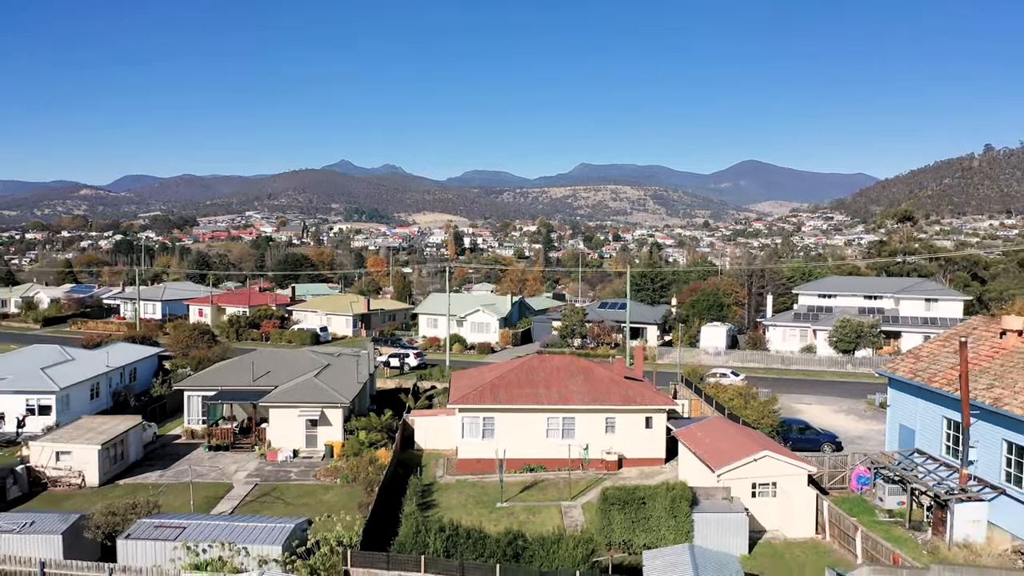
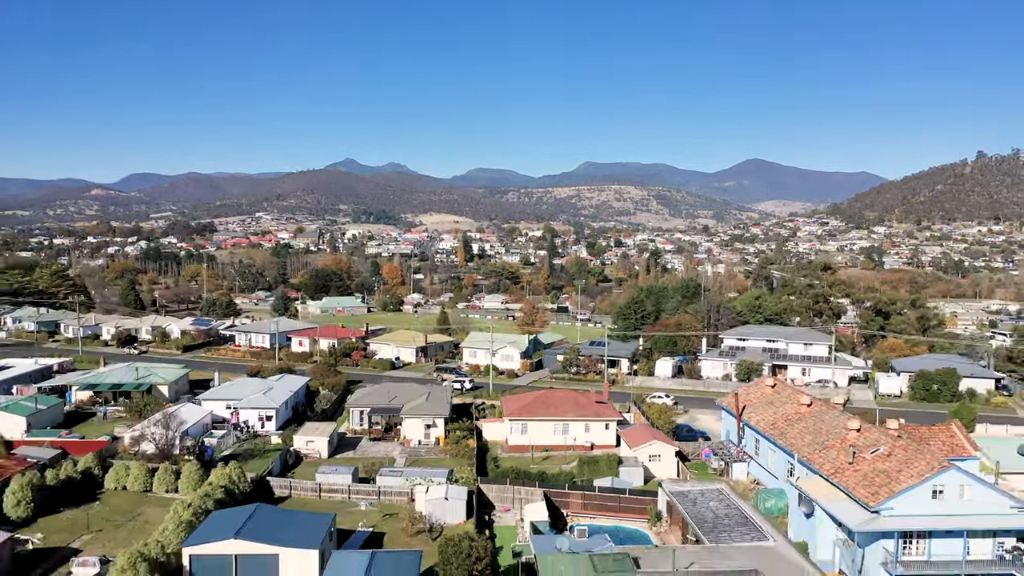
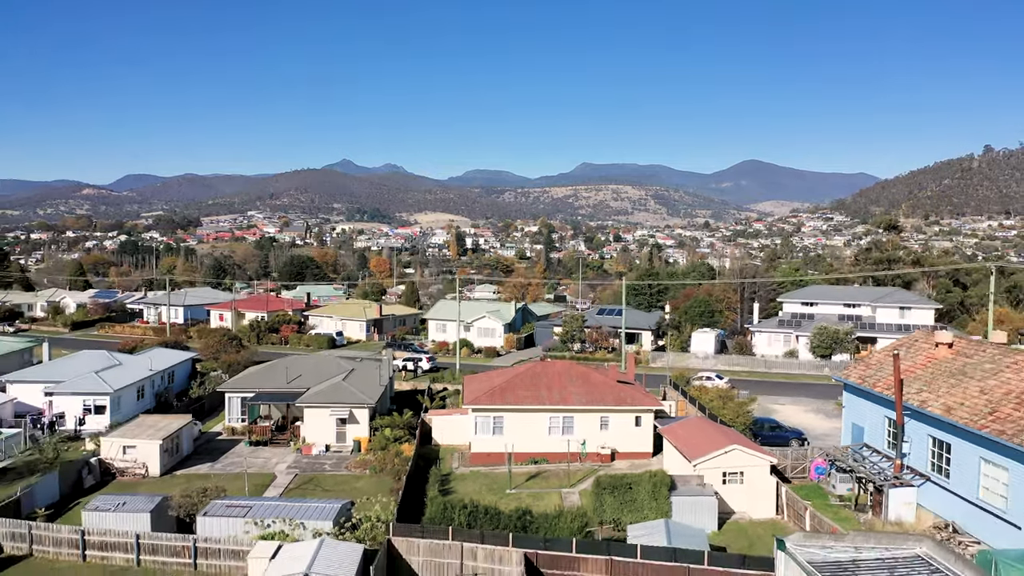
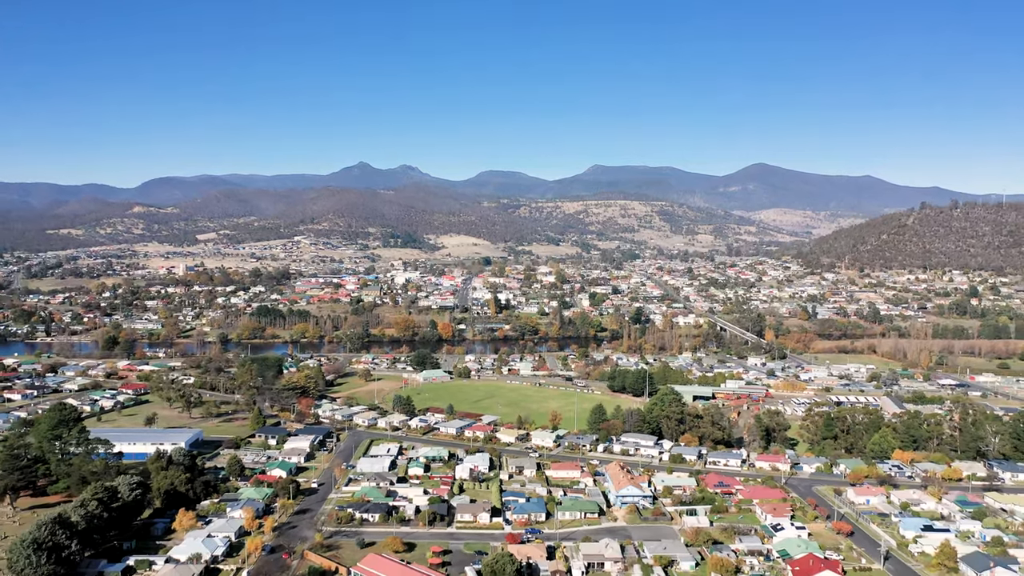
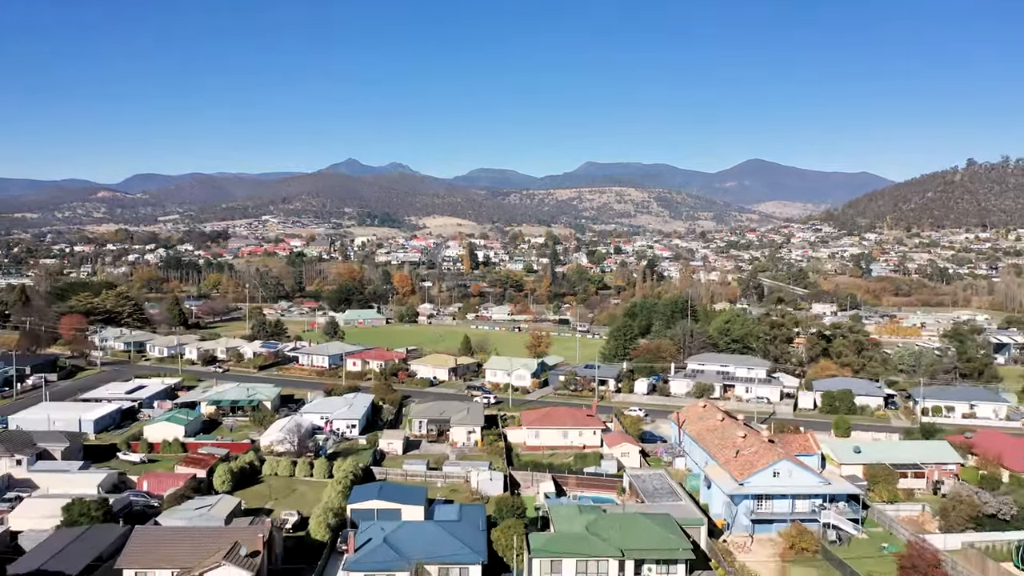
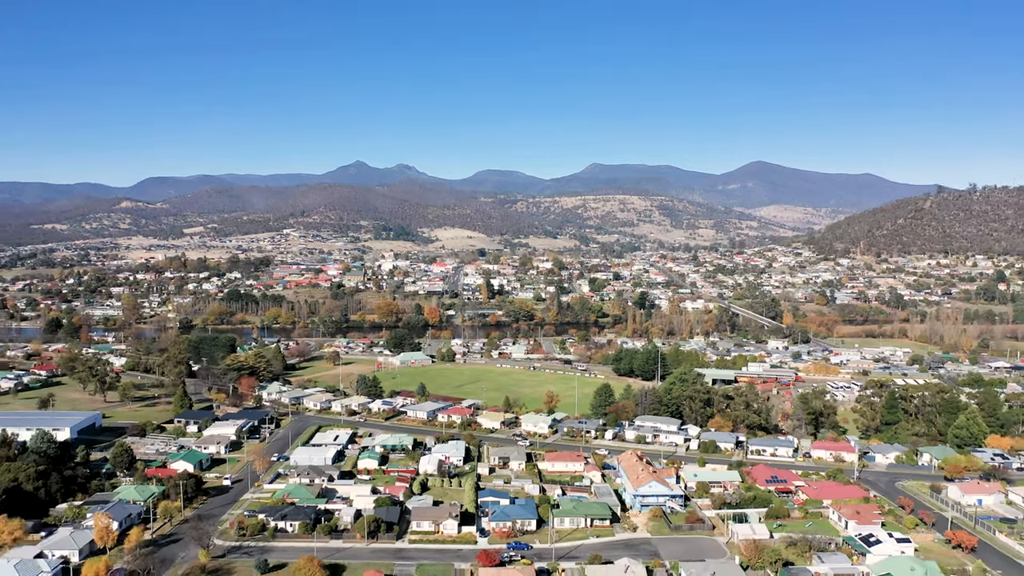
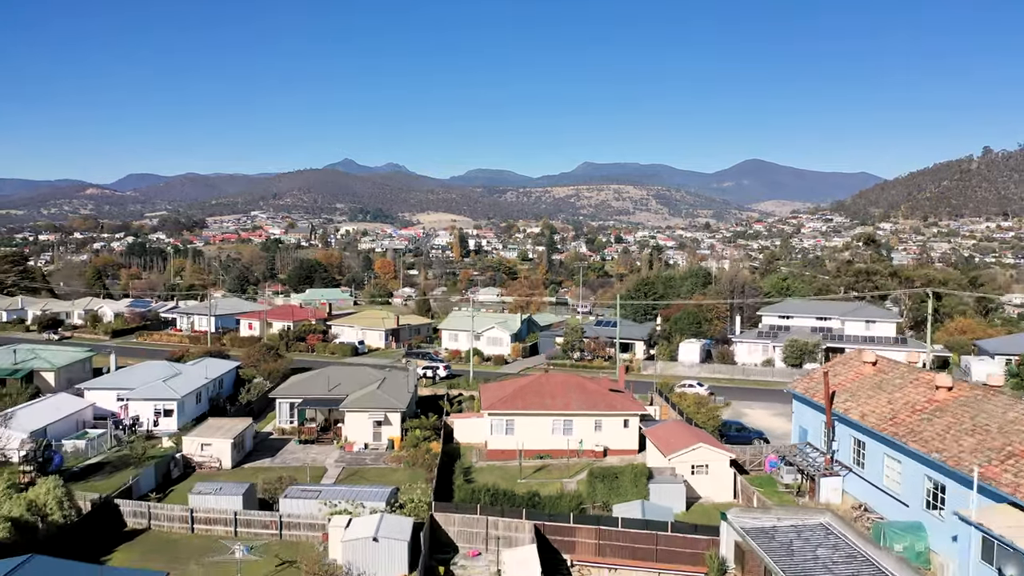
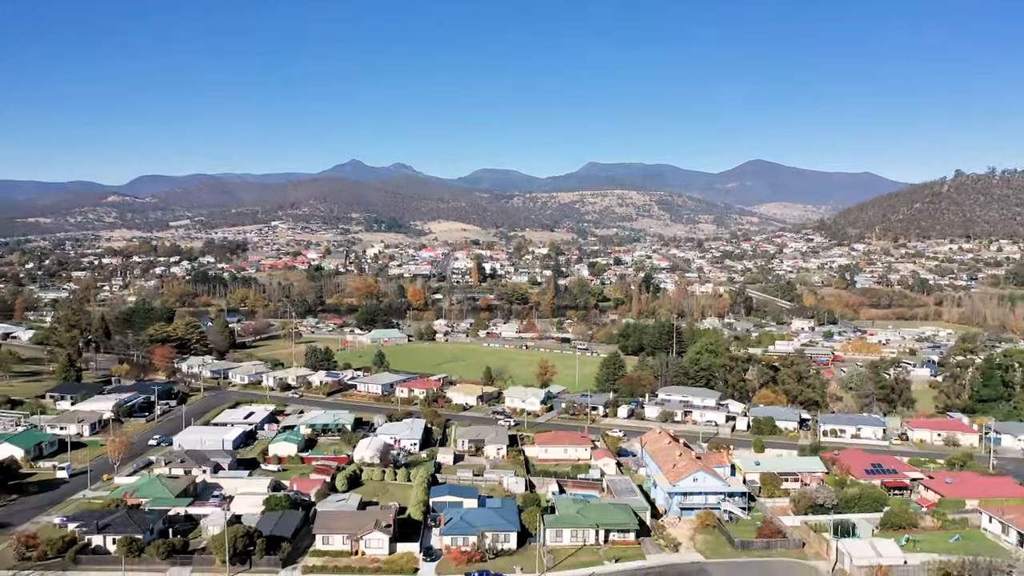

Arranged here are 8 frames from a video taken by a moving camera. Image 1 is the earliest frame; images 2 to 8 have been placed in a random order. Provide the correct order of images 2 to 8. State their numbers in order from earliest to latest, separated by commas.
3, 7, 2, 5, 8, 6, 4
